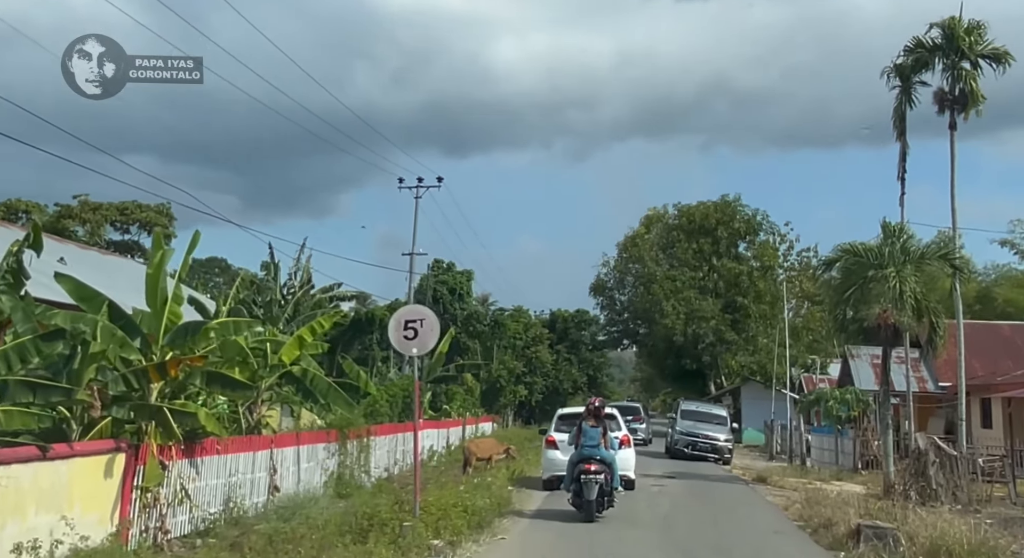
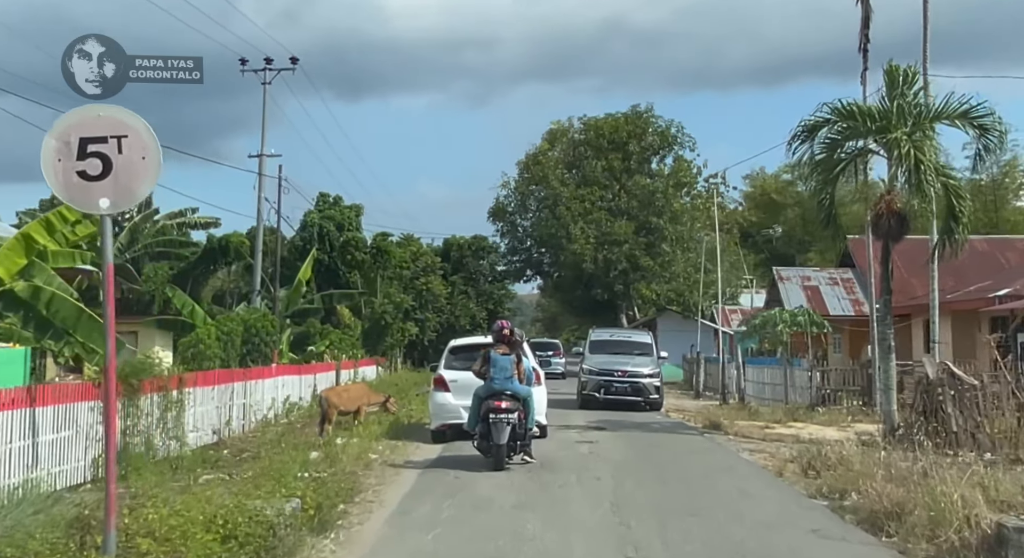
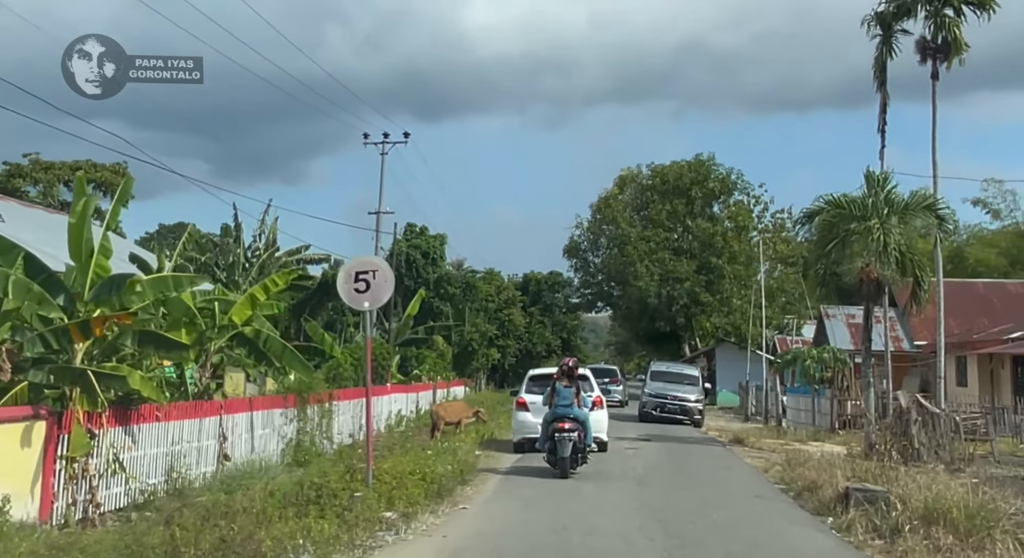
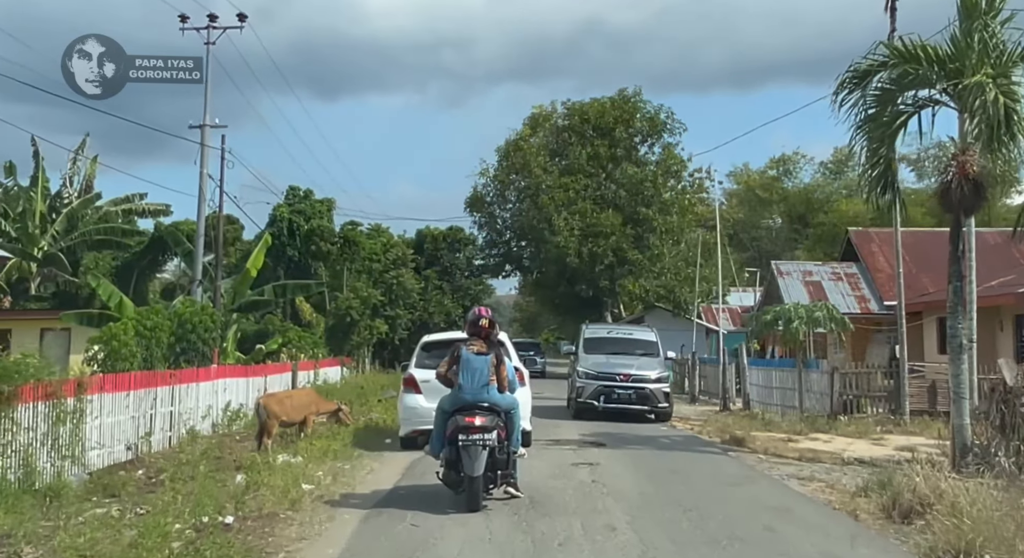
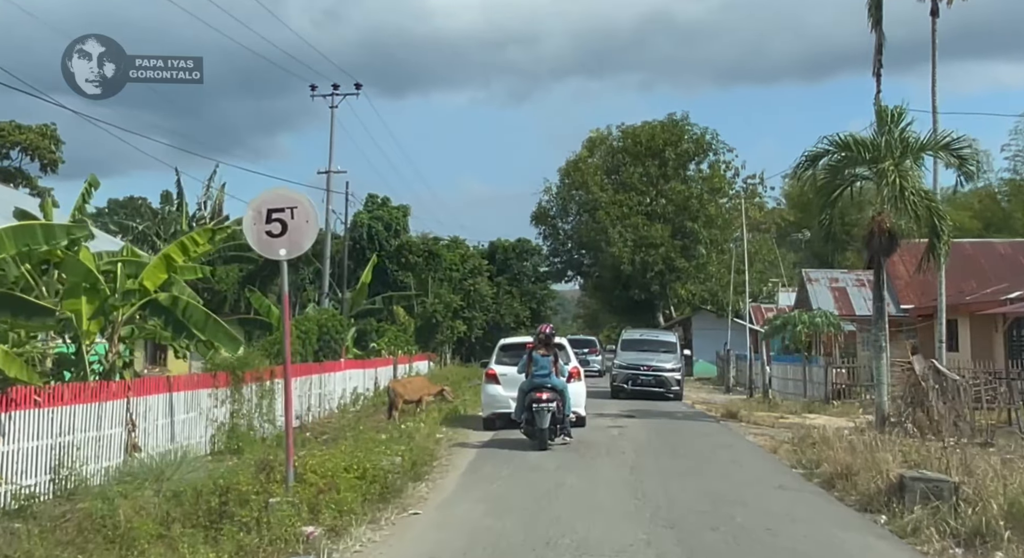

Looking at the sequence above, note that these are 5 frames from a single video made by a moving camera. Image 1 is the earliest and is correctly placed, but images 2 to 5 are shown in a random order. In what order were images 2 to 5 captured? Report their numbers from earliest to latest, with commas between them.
3, 5, 2, 4
